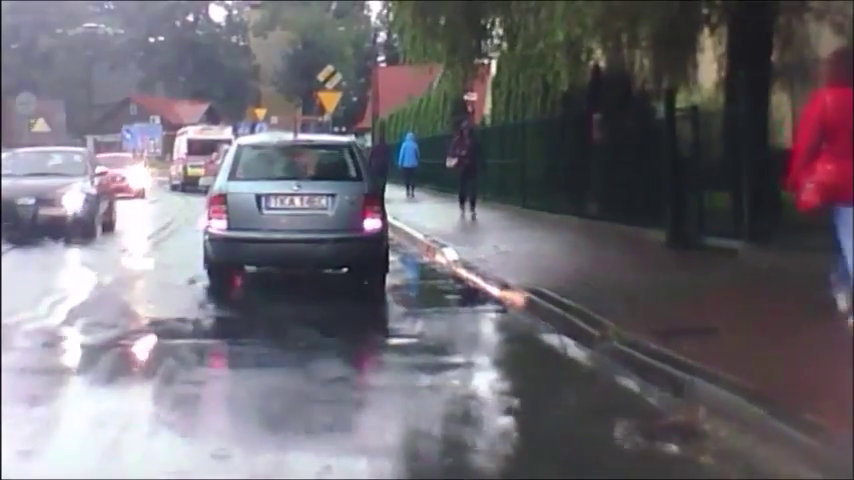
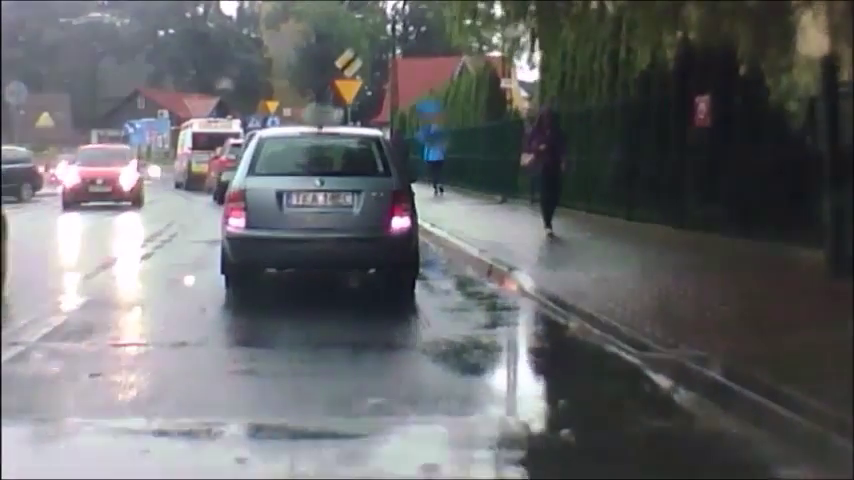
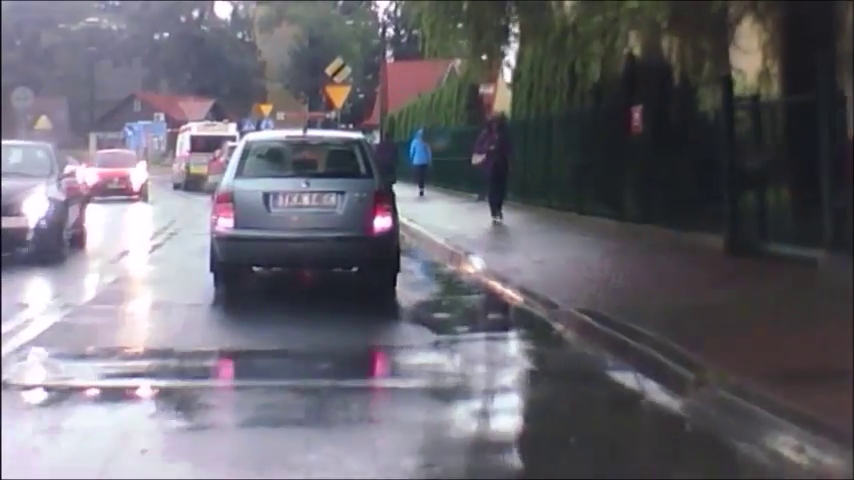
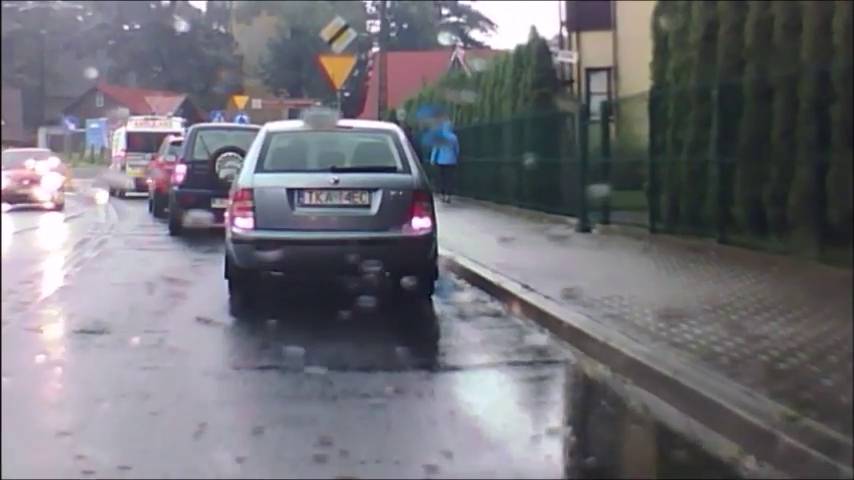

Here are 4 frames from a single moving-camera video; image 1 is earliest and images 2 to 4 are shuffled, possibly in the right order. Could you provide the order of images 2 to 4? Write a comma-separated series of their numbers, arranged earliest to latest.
3, 2, 4
